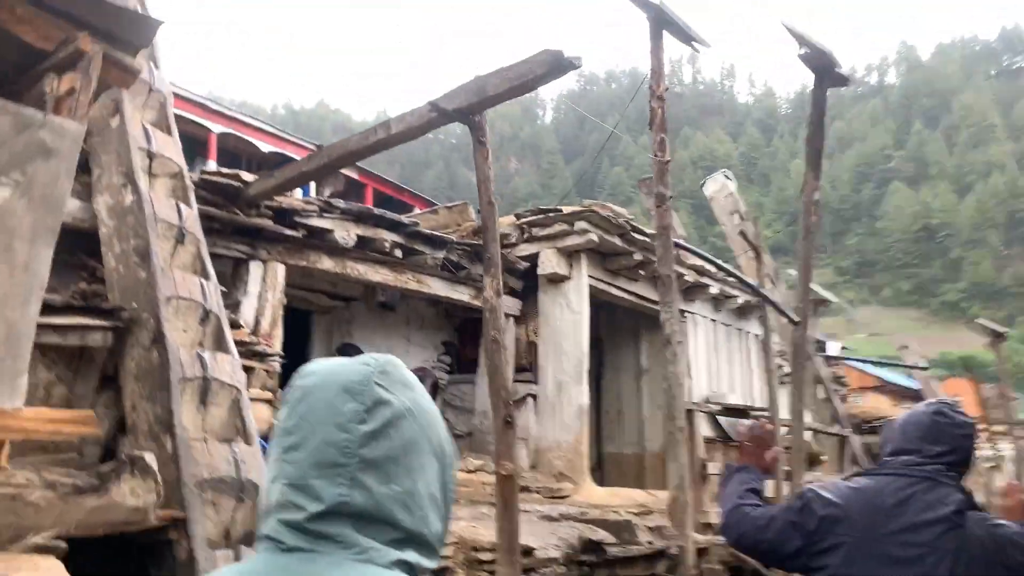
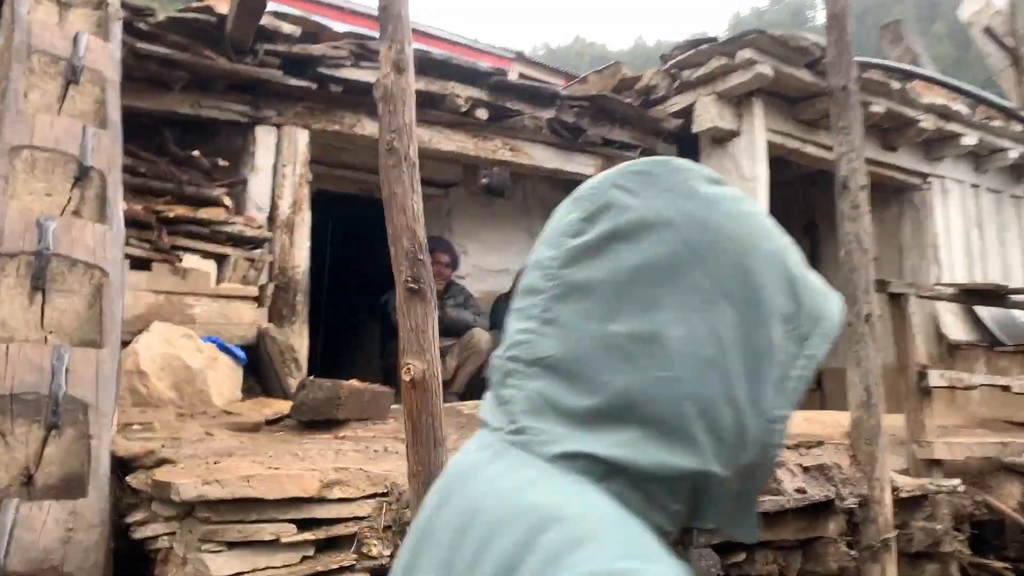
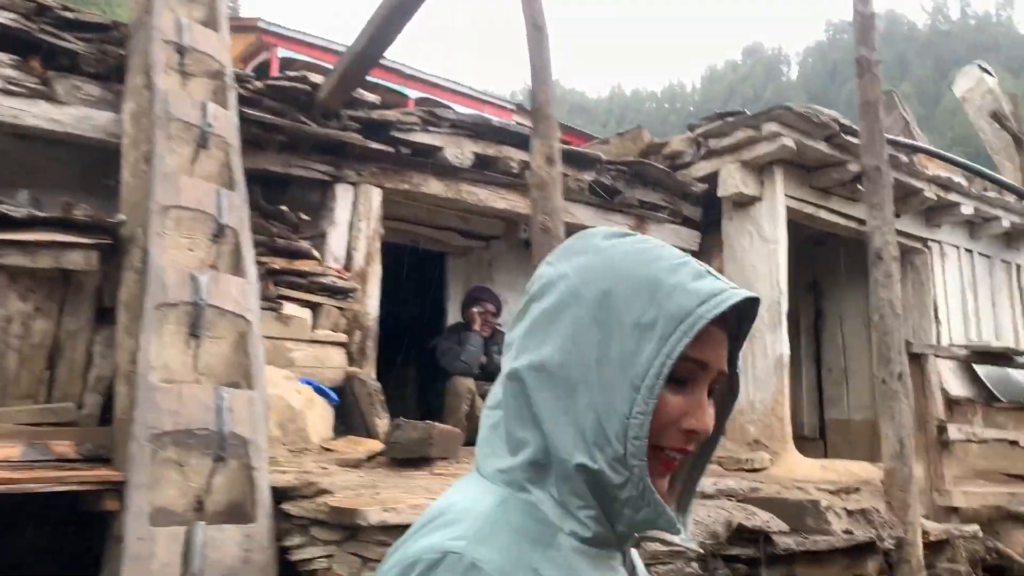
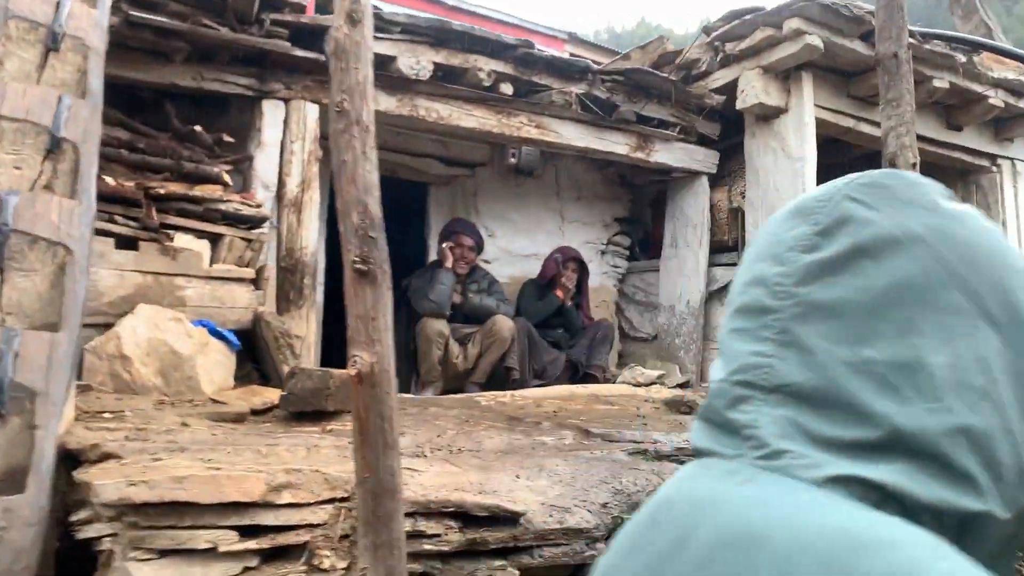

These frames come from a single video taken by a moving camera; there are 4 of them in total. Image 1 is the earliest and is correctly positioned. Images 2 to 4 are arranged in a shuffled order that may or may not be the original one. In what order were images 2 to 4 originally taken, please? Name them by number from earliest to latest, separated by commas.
3, 2, 4
